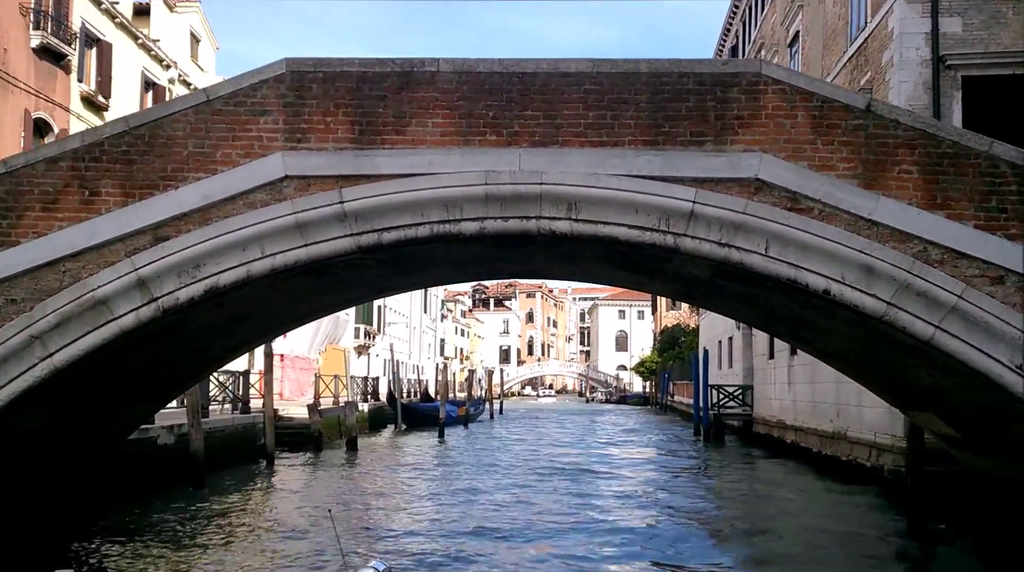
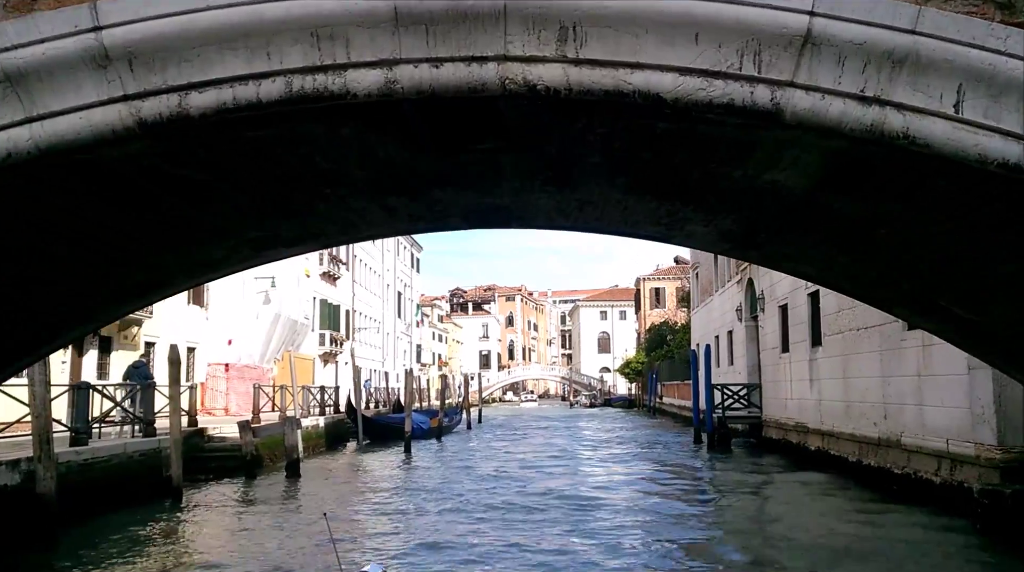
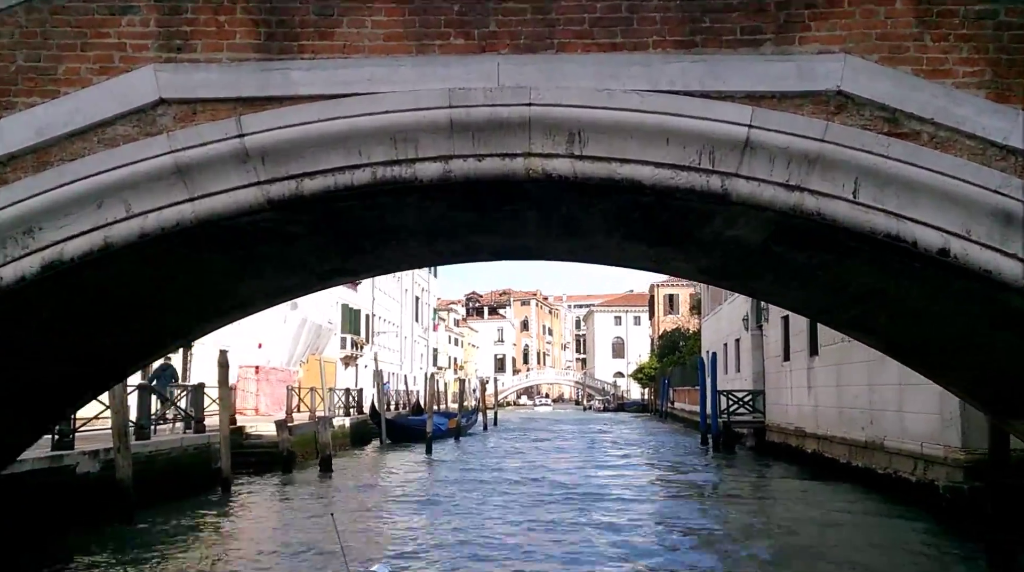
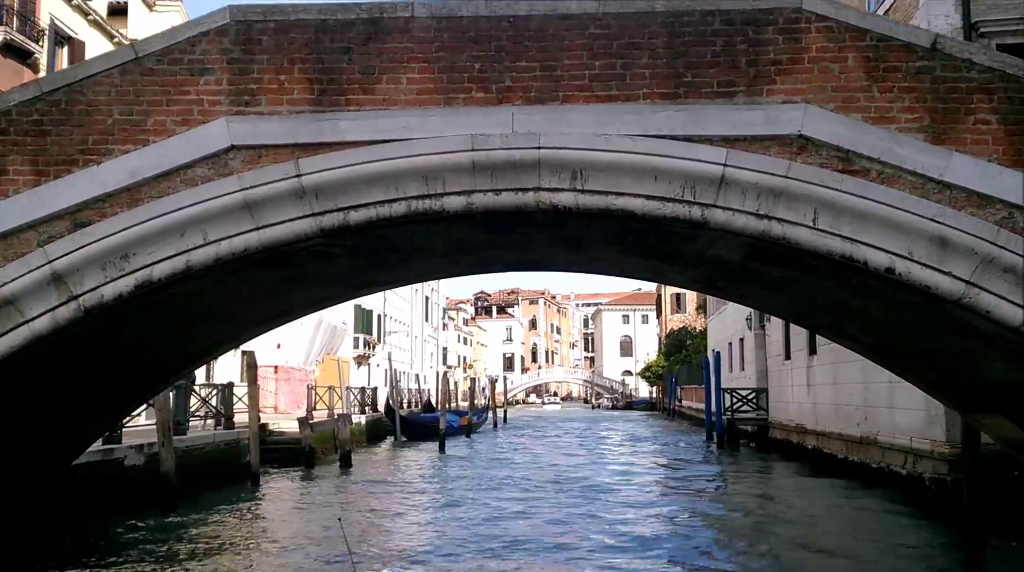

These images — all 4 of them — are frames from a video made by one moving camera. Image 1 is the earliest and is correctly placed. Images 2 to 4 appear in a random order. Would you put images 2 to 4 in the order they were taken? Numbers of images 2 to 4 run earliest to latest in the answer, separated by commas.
4, 3, 2
